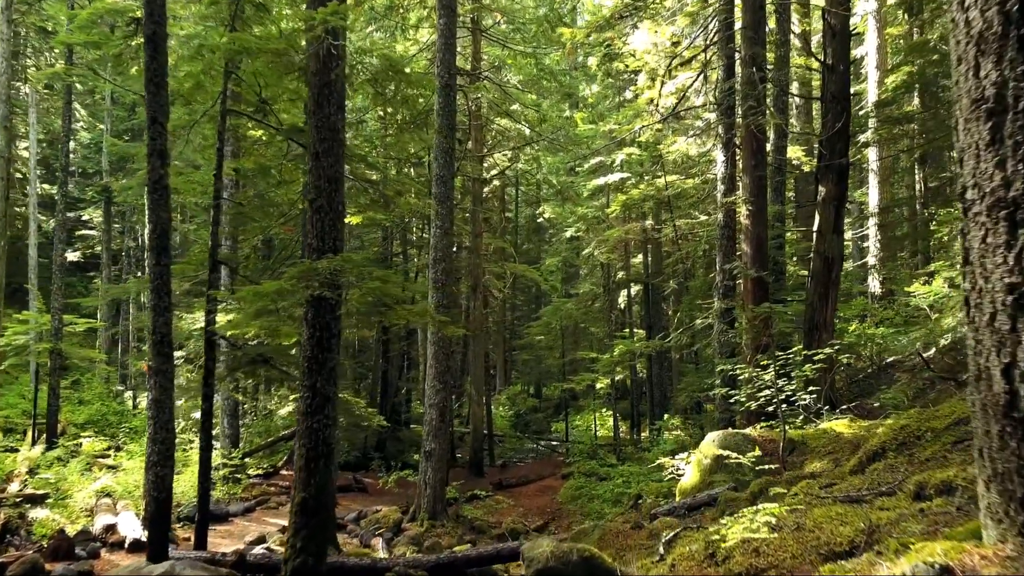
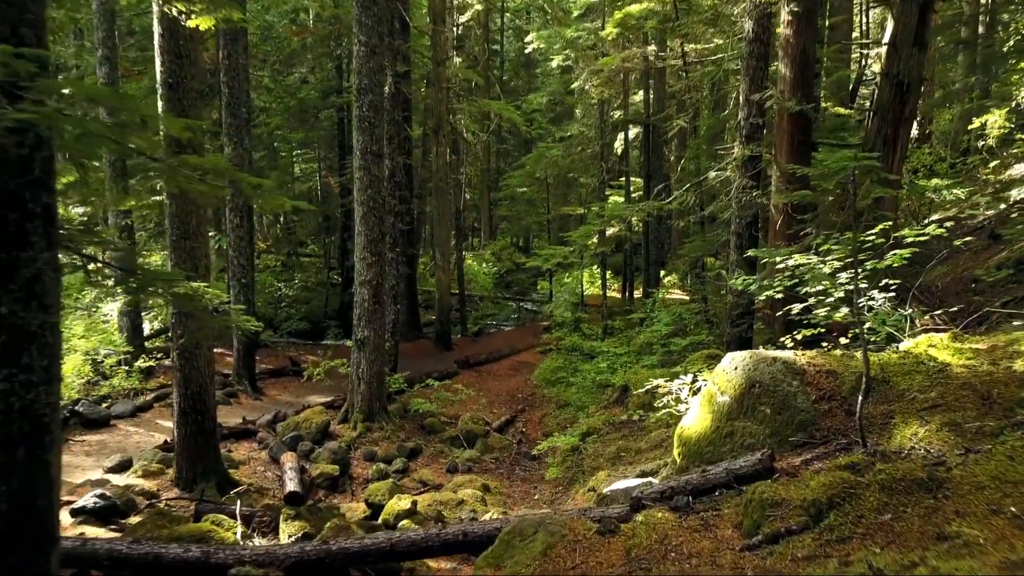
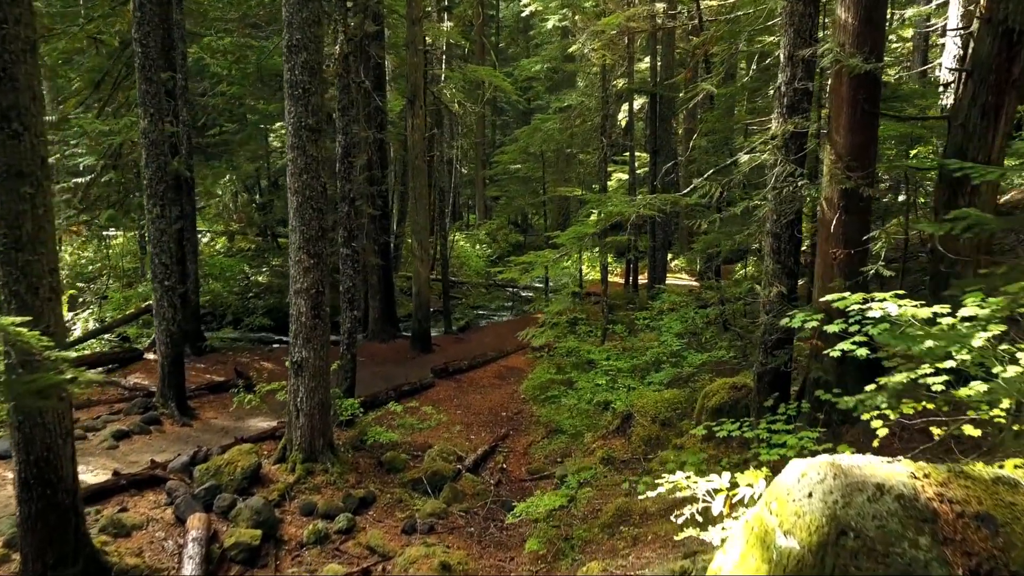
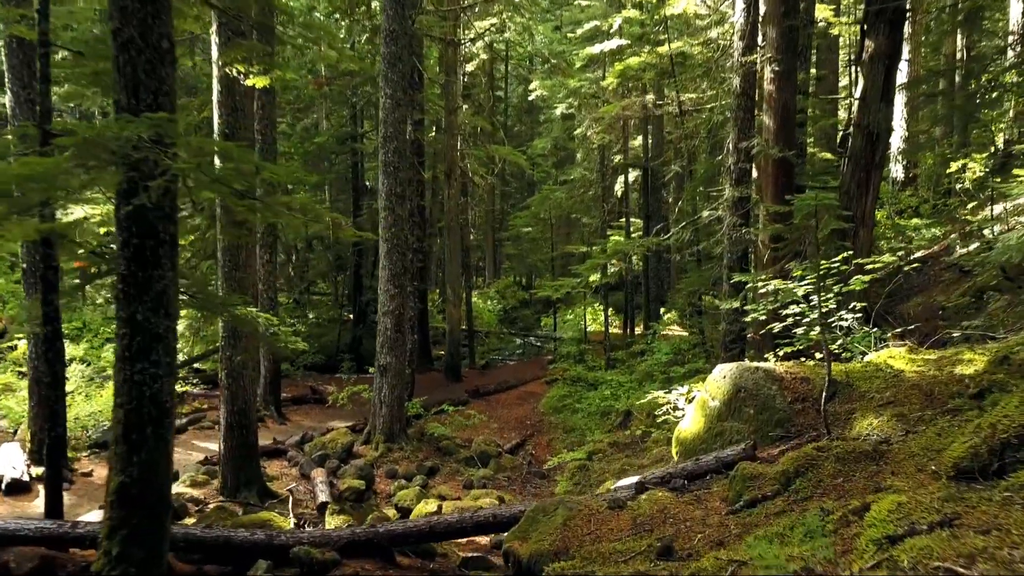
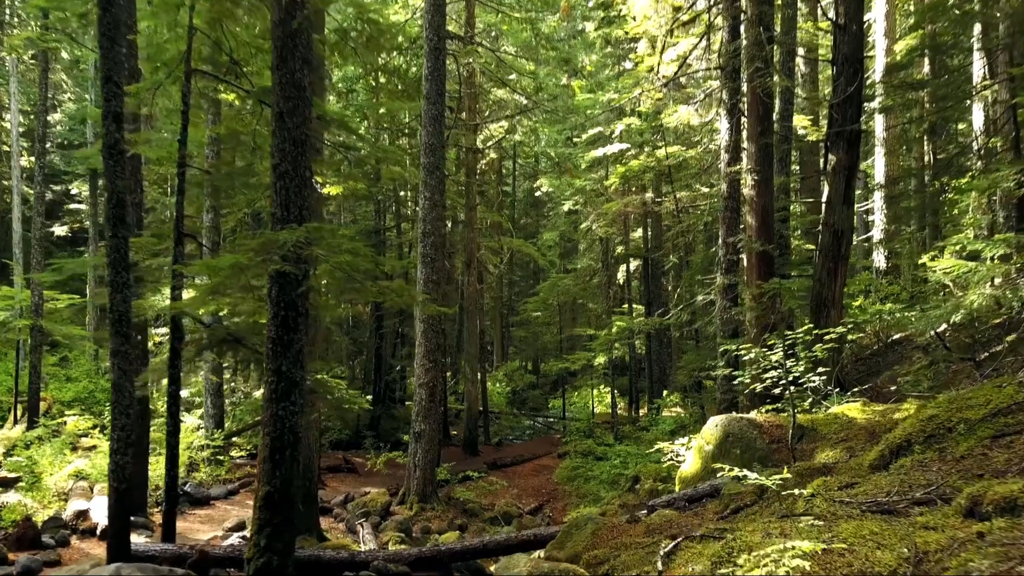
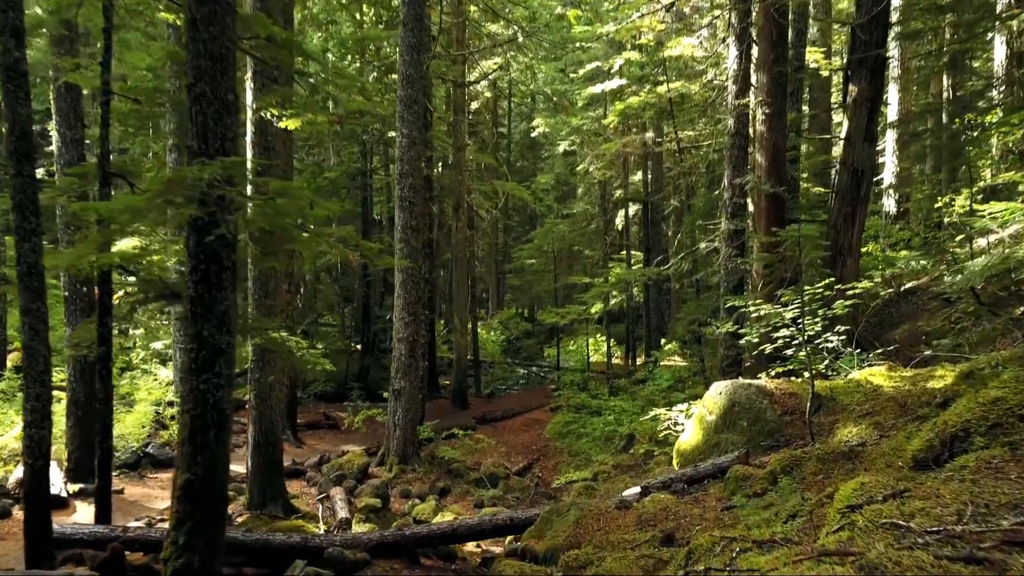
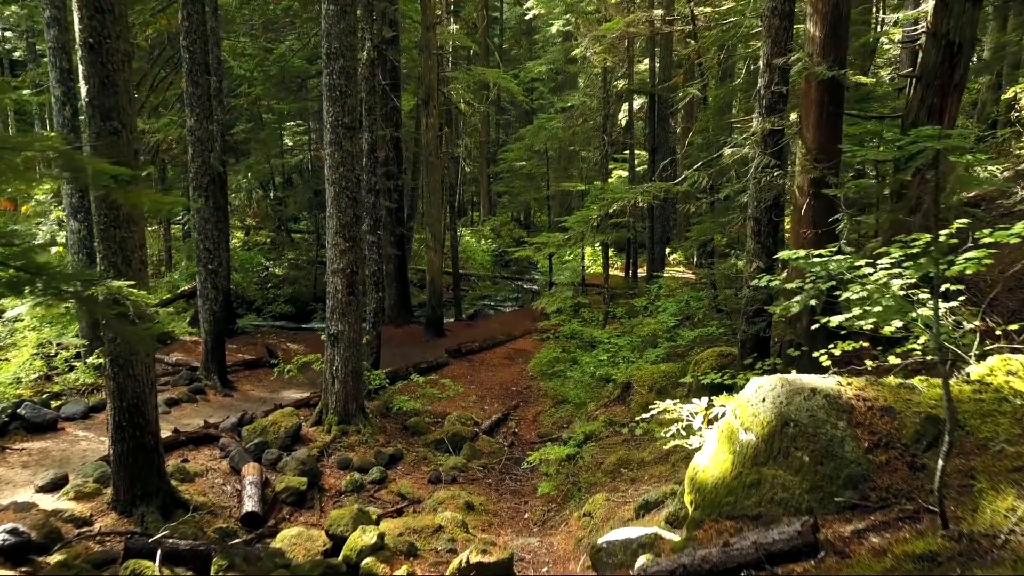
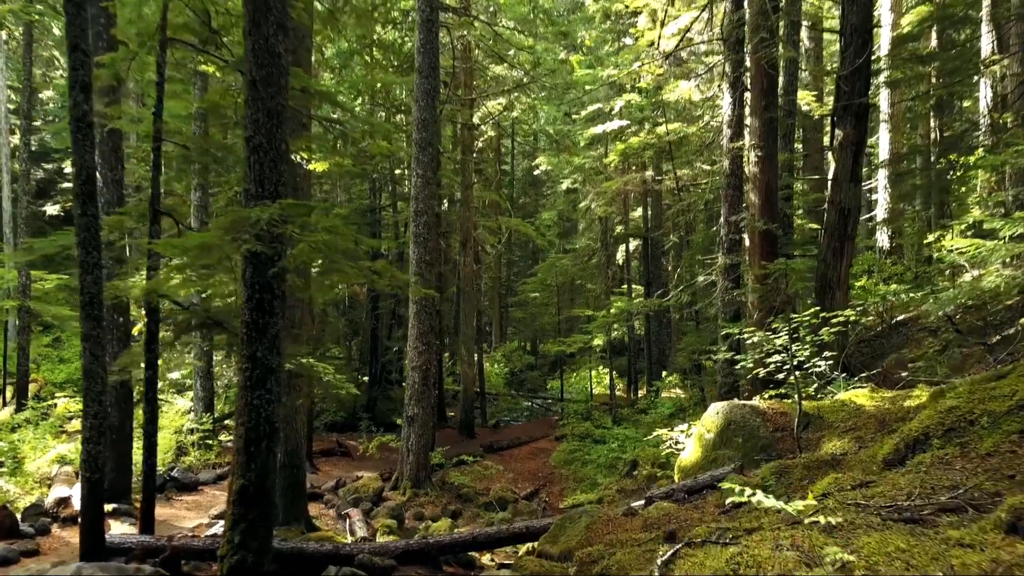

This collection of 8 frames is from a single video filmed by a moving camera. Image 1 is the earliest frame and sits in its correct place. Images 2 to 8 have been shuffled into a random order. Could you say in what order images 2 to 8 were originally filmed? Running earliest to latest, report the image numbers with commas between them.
5, 8, 6, 4, 2, 7, 3
